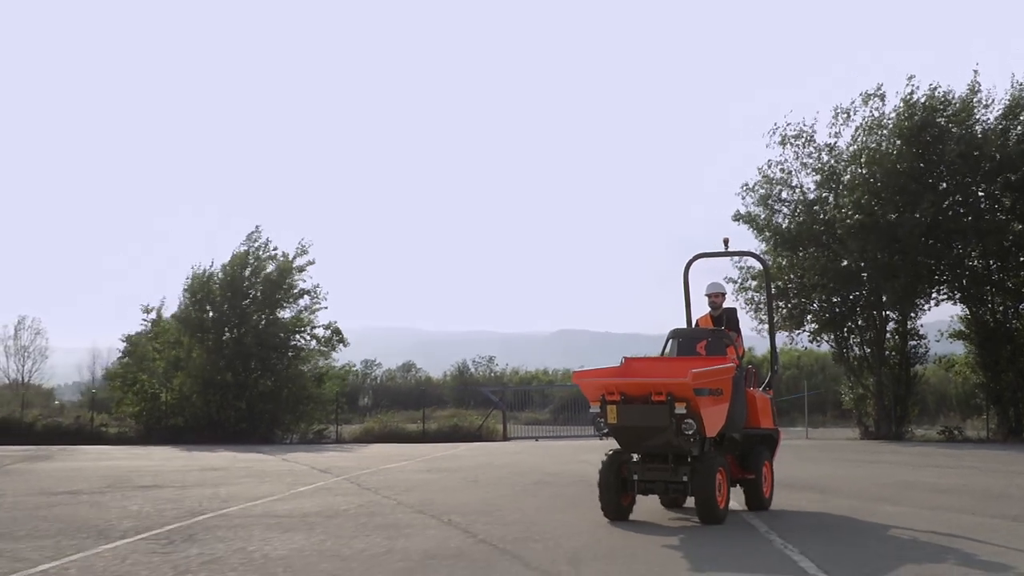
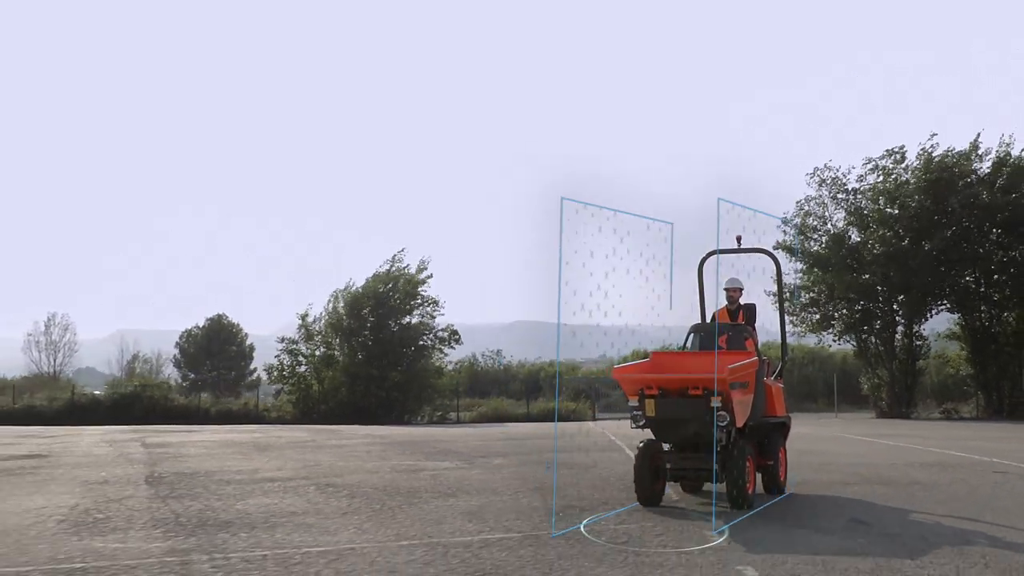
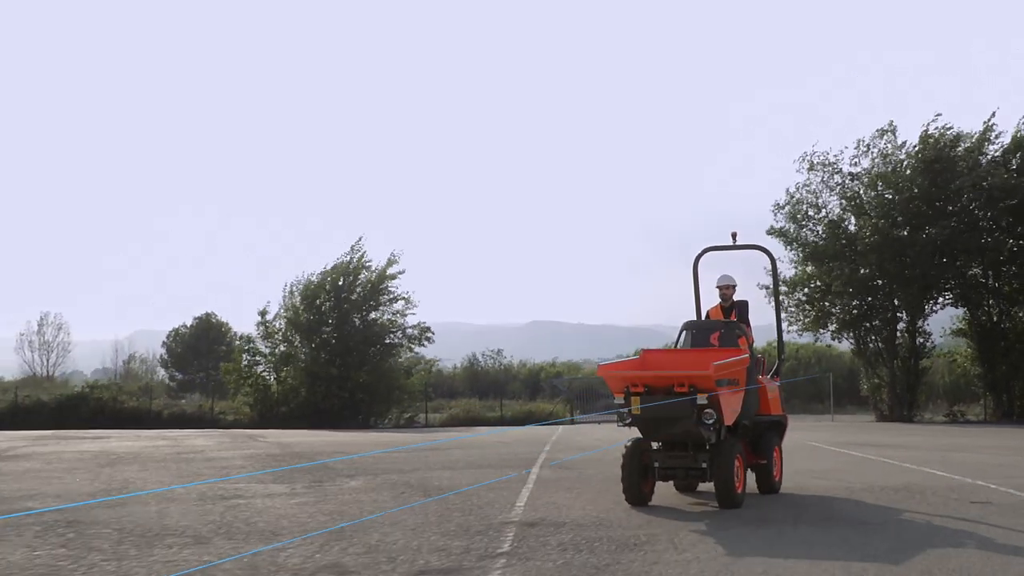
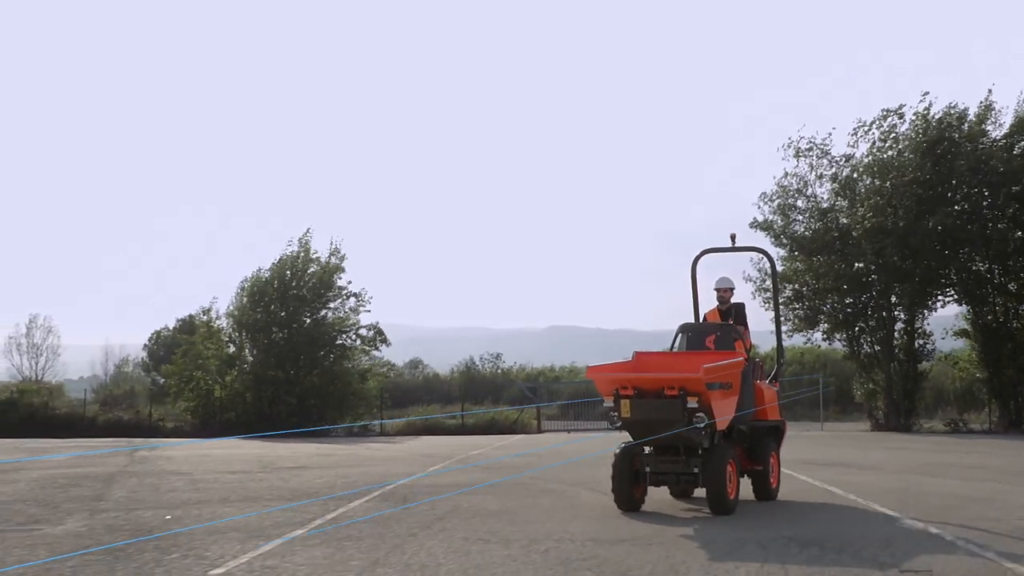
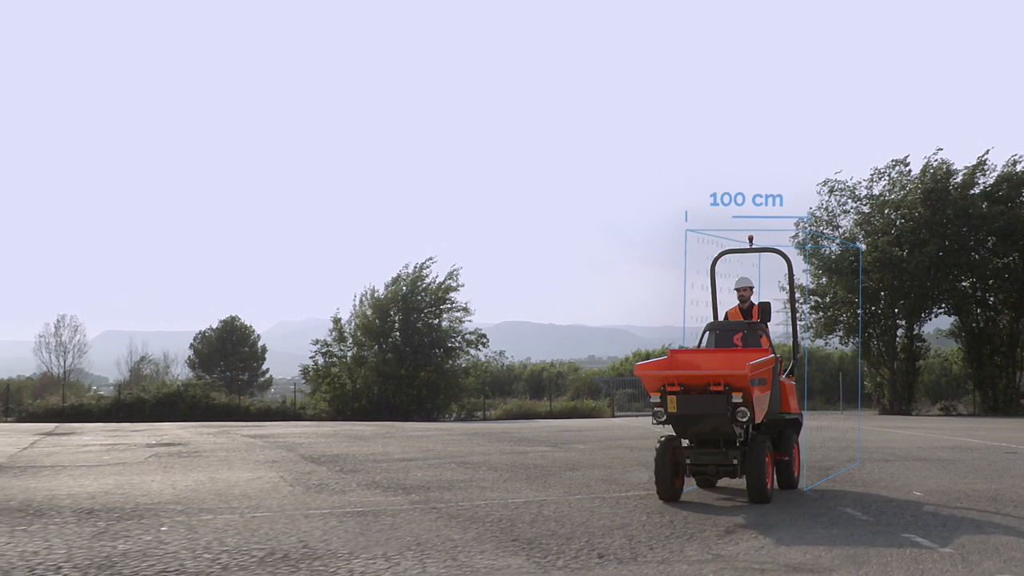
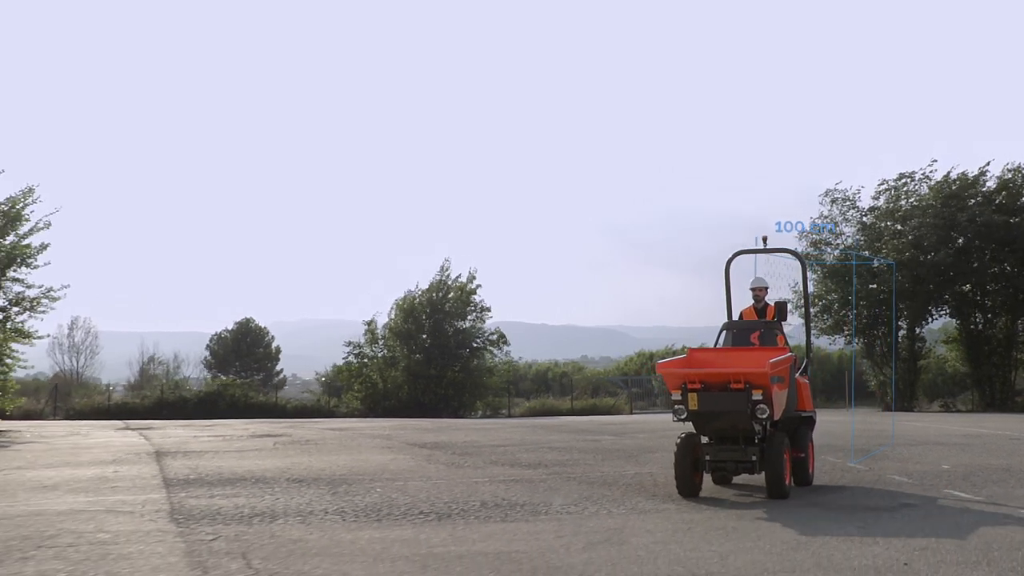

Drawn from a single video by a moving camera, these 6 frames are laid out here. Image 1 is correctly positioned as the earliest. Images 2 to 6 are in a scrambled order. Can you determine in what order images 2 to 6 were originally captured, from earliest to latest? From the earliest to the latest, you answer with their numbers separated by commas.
4, 3, 2, 5, 6
